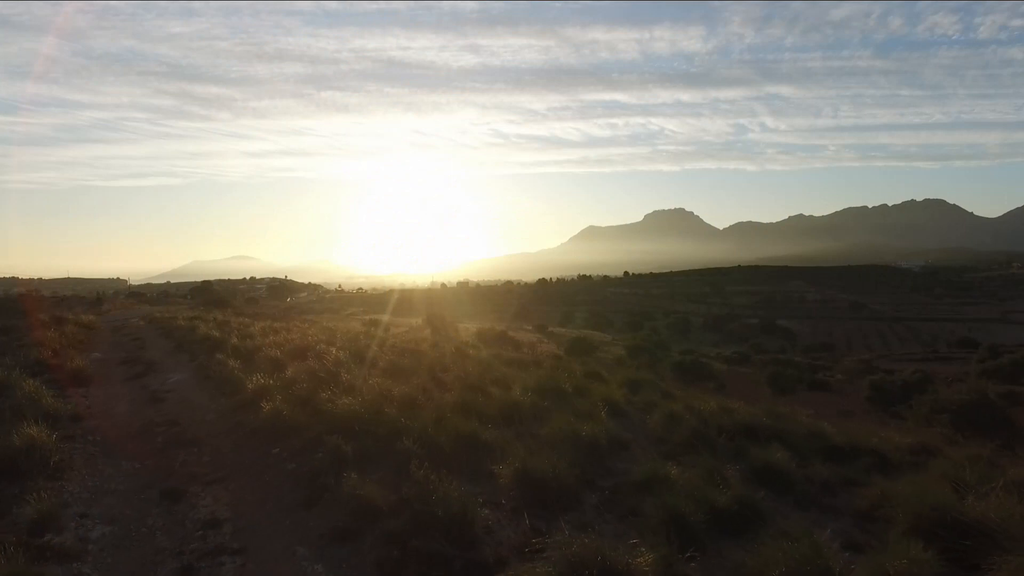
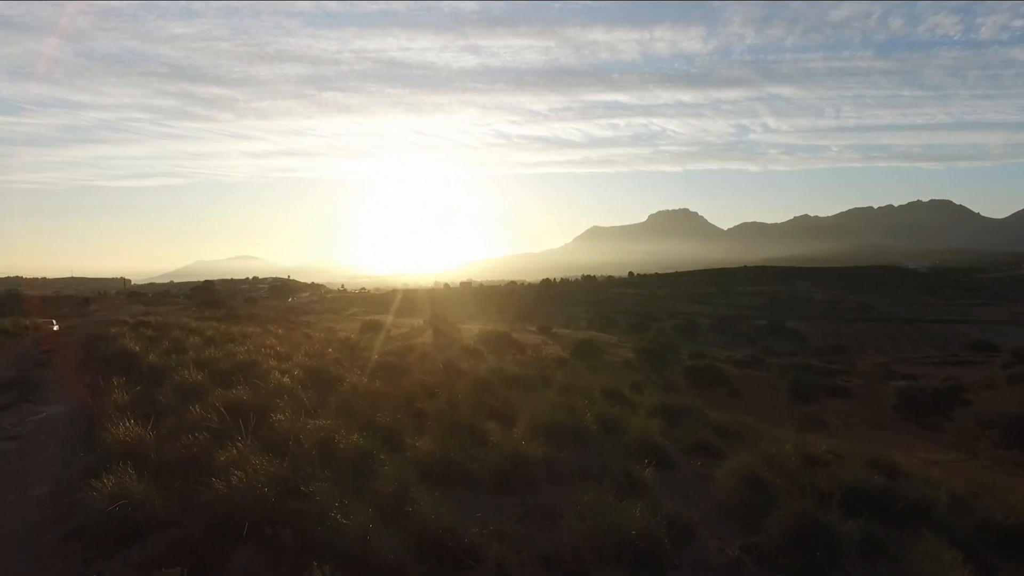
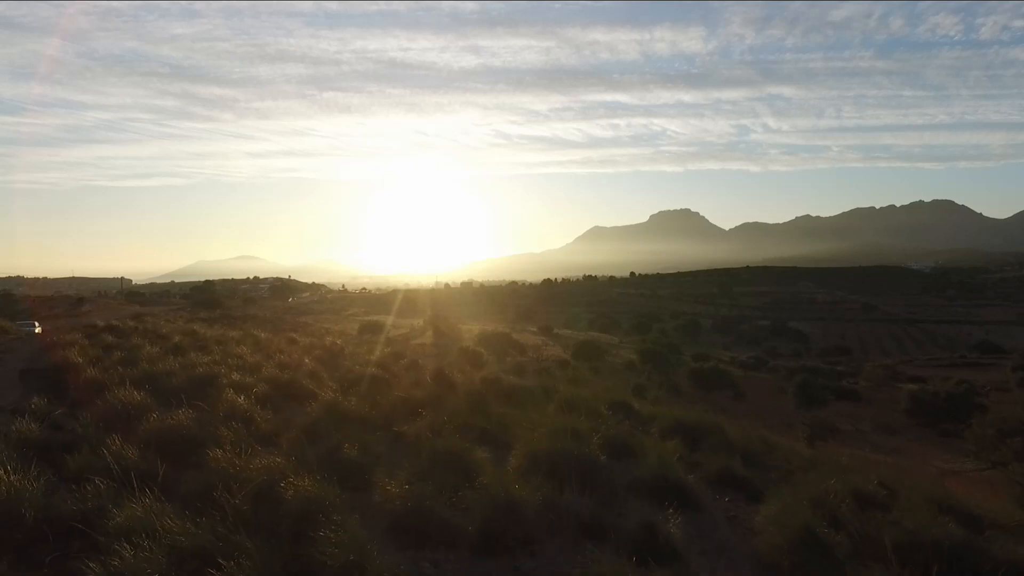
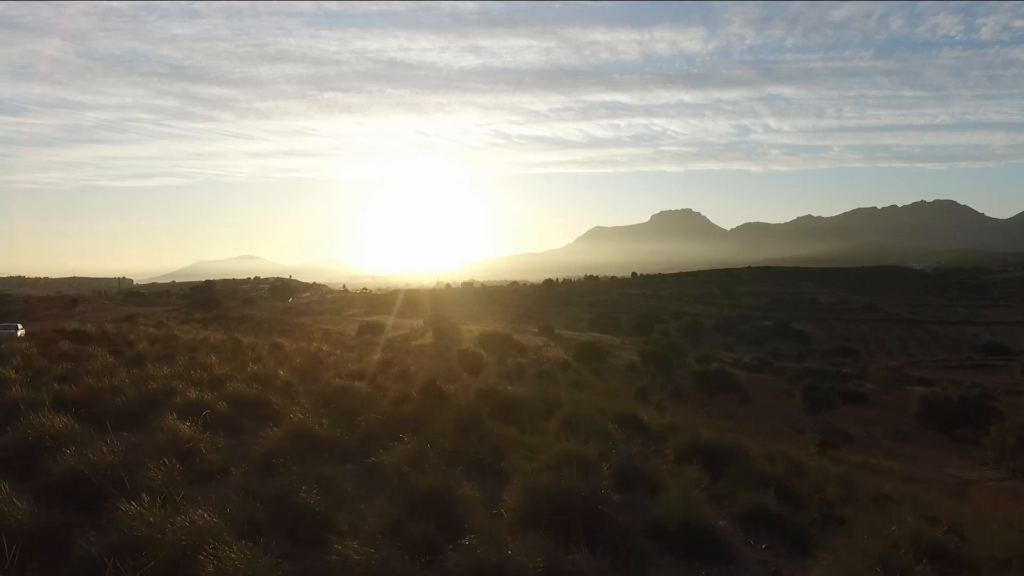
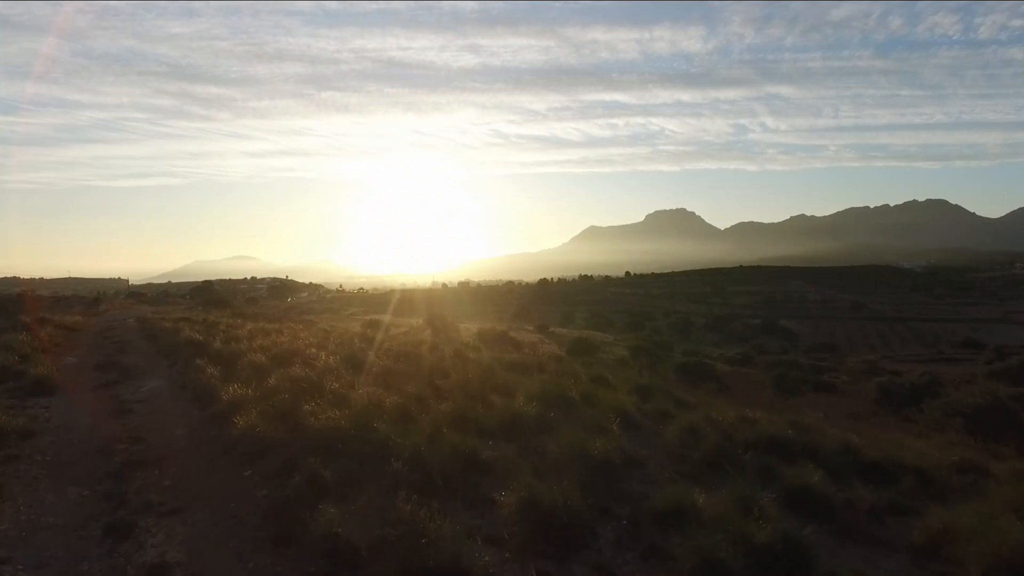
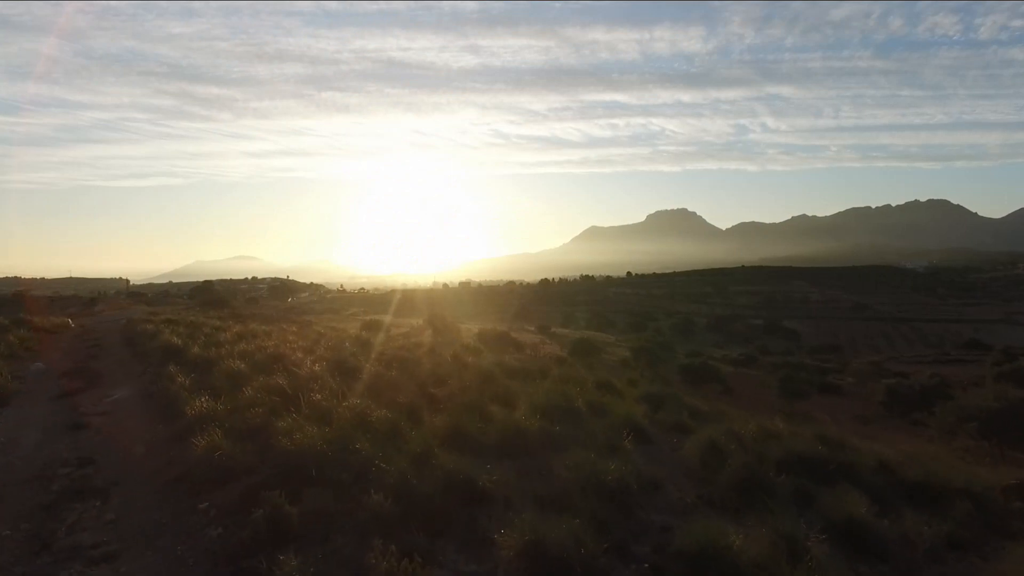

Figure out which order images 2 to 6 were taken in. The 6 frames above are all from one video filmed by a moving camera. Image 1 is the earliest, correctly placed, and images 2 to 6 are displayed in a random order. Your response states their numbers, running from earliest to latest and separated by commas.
5, 6, 2, 3, 4
